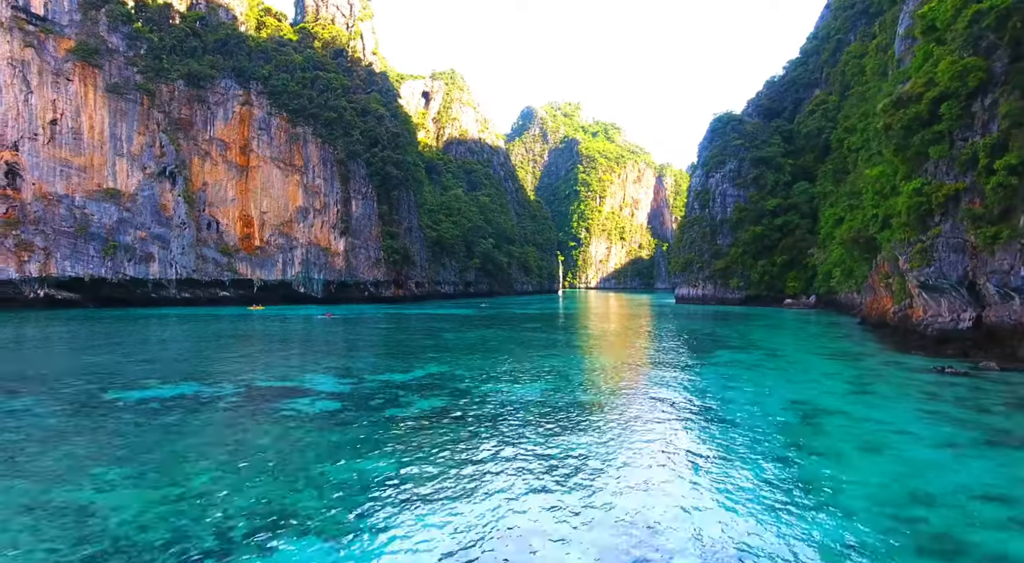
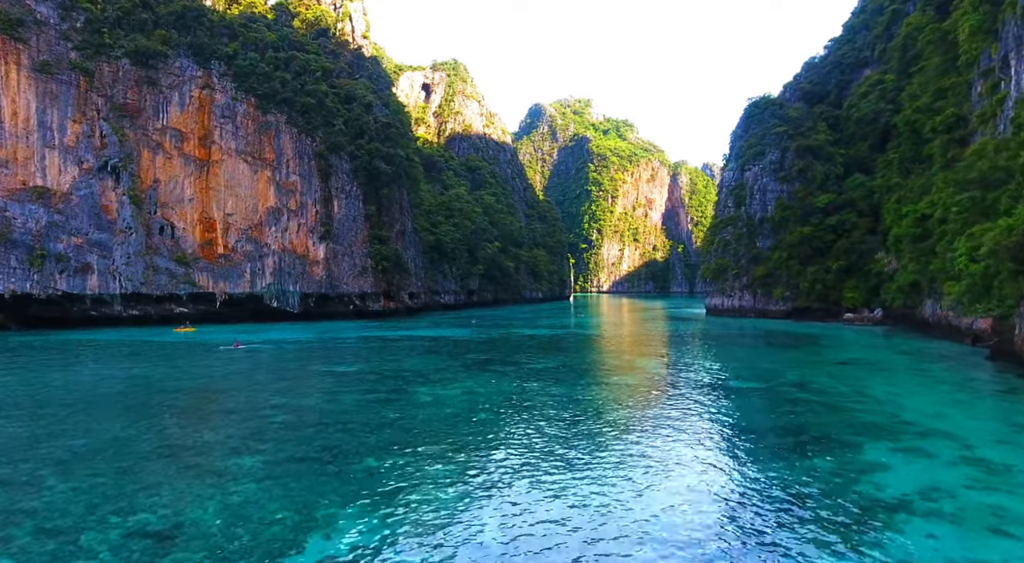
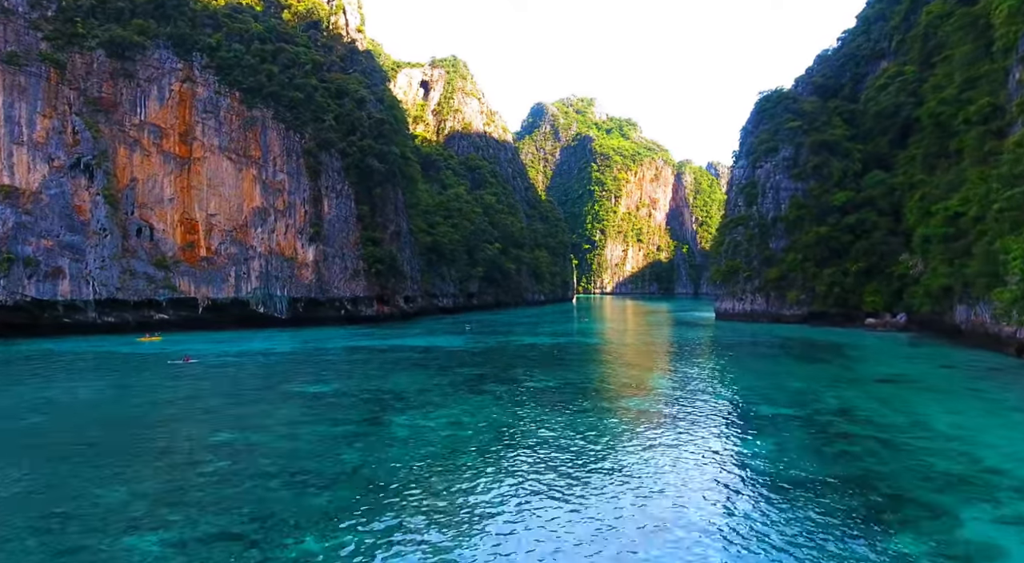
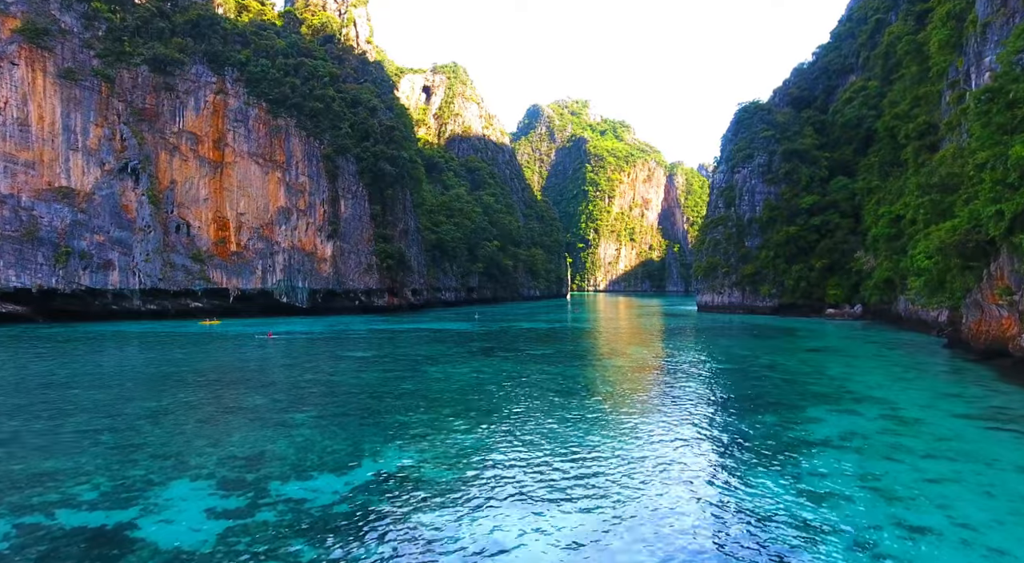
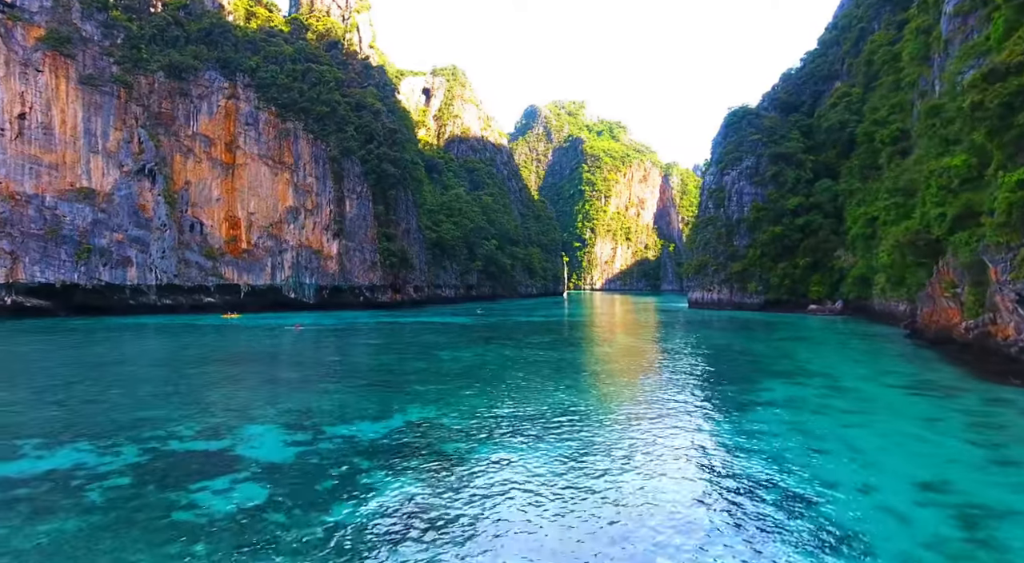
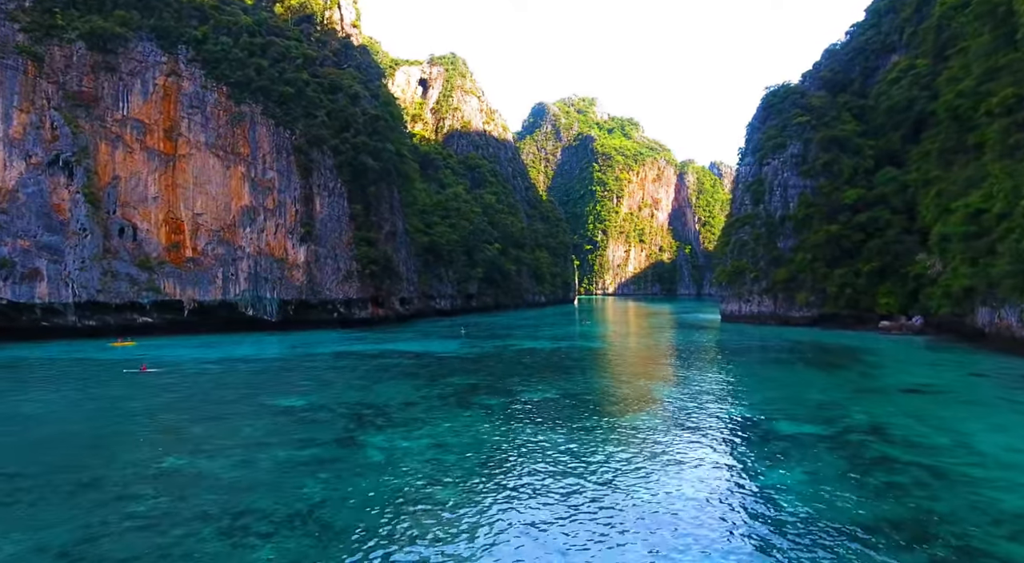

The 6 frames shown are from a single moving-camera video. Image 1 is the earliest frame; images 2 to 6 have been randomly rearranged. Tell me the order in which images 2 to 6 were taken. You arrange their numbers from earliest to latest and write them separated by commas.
5, 4, 2, 3, 6
